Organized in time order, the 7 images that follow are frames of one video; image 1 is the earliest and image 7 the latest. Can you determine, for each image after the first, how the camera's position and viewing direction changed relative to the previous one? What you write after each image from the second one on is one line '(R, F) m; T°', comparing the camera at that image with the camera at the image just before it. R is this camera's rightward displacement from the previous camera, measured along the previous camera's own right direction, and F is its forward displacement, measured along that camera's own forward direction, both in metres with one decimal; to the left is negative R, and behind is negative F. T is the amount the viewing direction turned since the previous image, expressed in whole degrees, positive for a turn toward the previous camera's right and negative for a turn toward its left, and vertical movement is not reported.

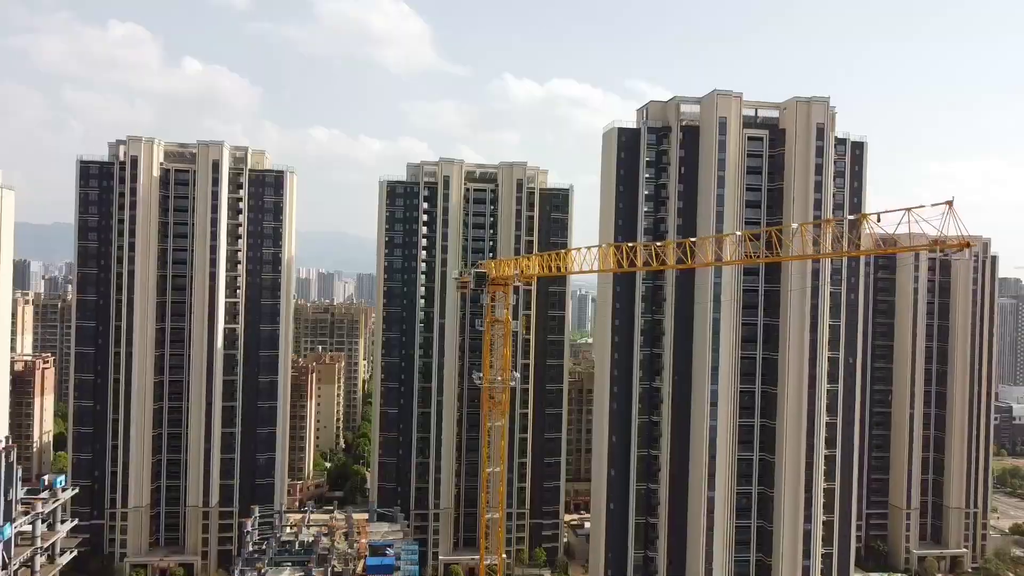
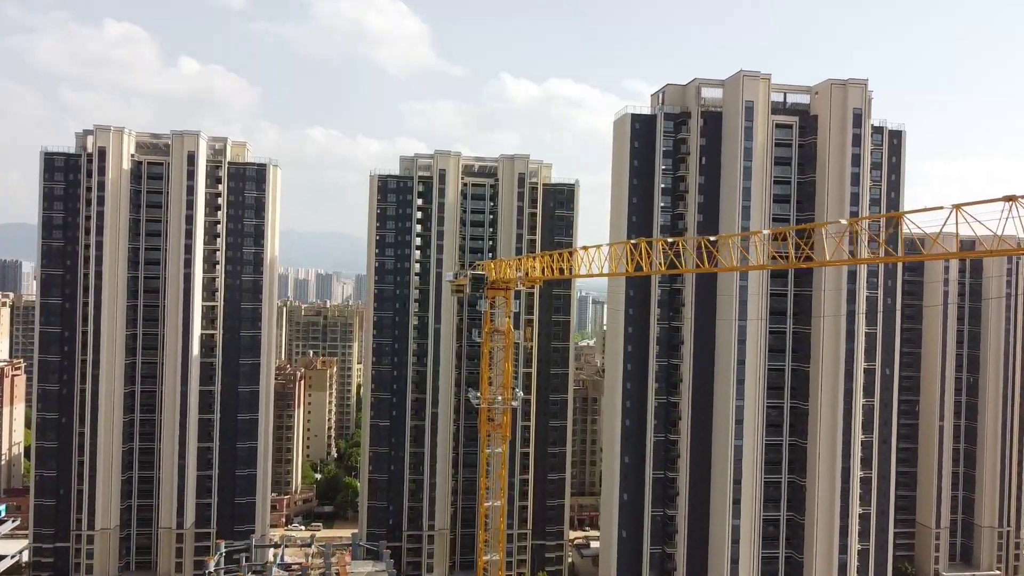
(-0.1, +4.5) m; 0°
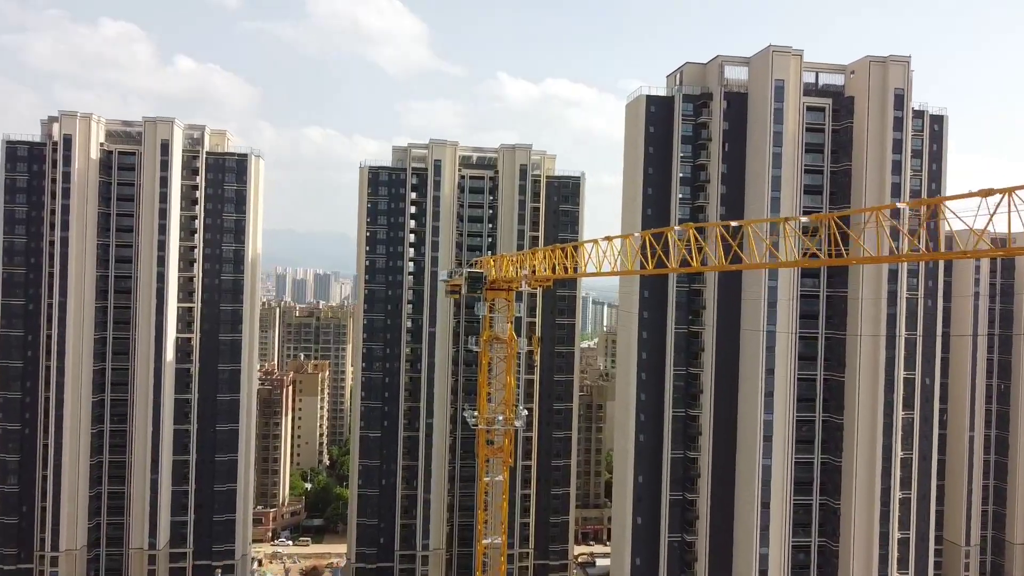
(-0.1, +4.1) m; 0°
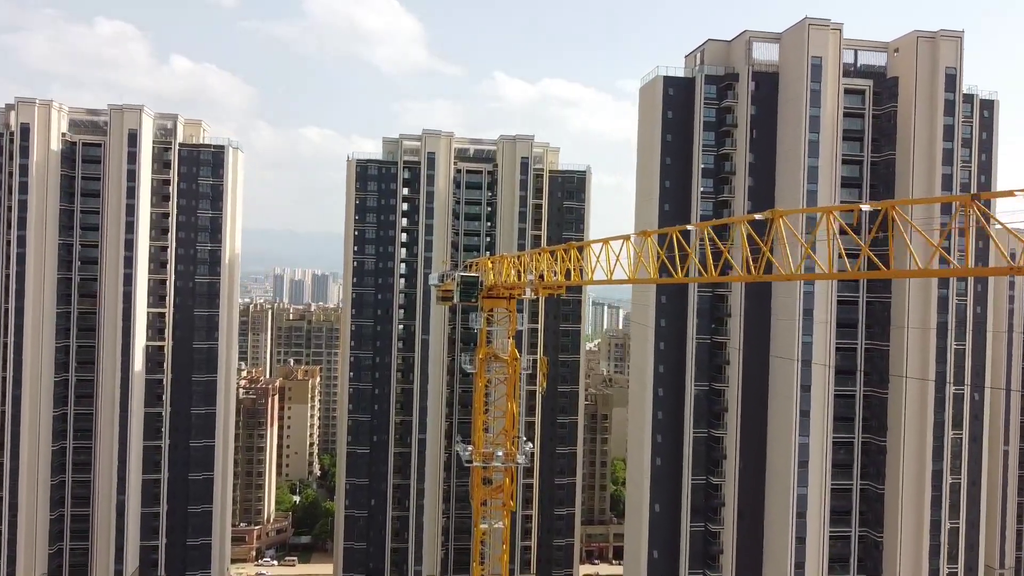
(-0.1, +4.1) m; 0°
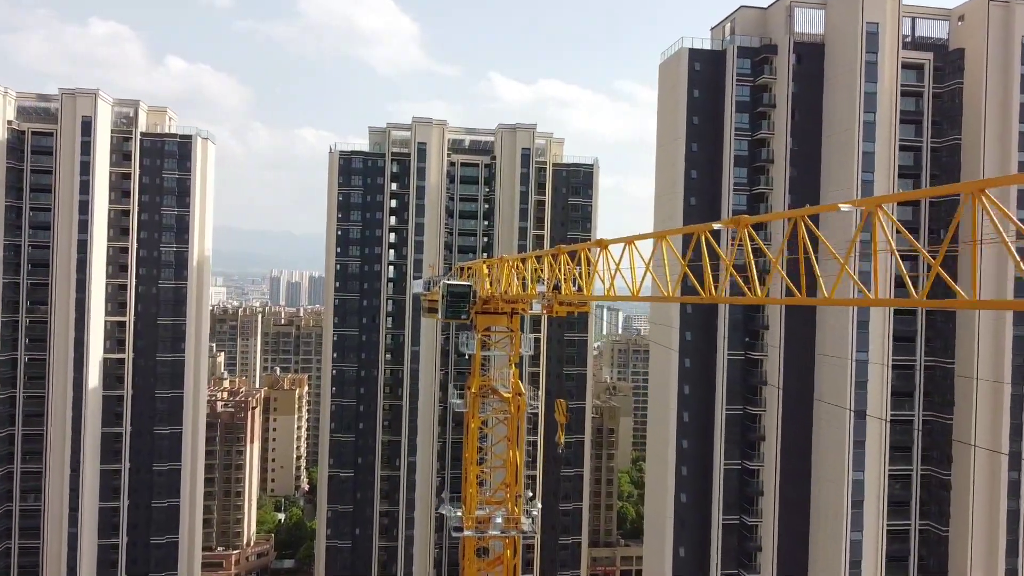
(-0.1, +4.7) m; 0°
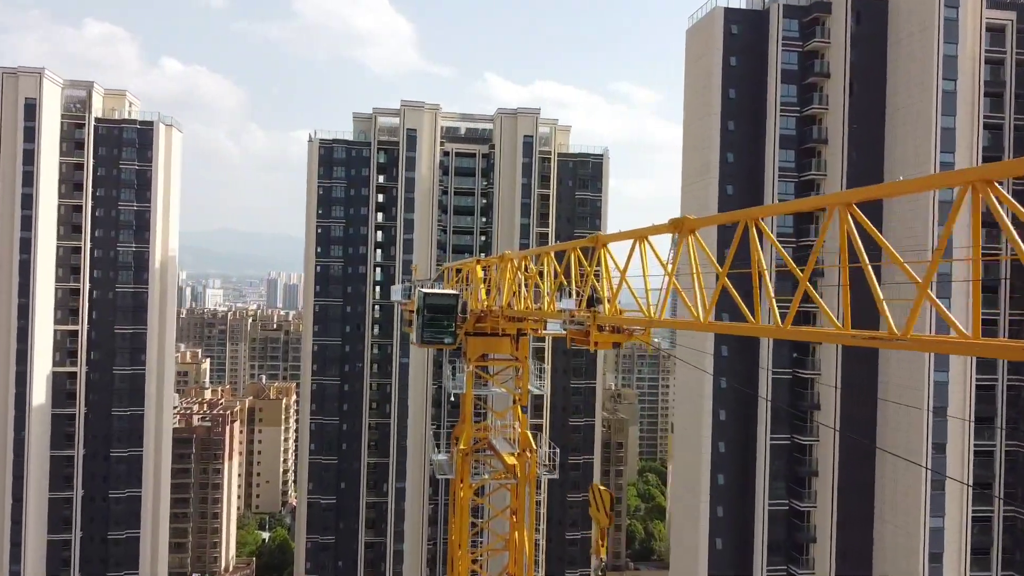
(-0.1, +4.6) m; 0°
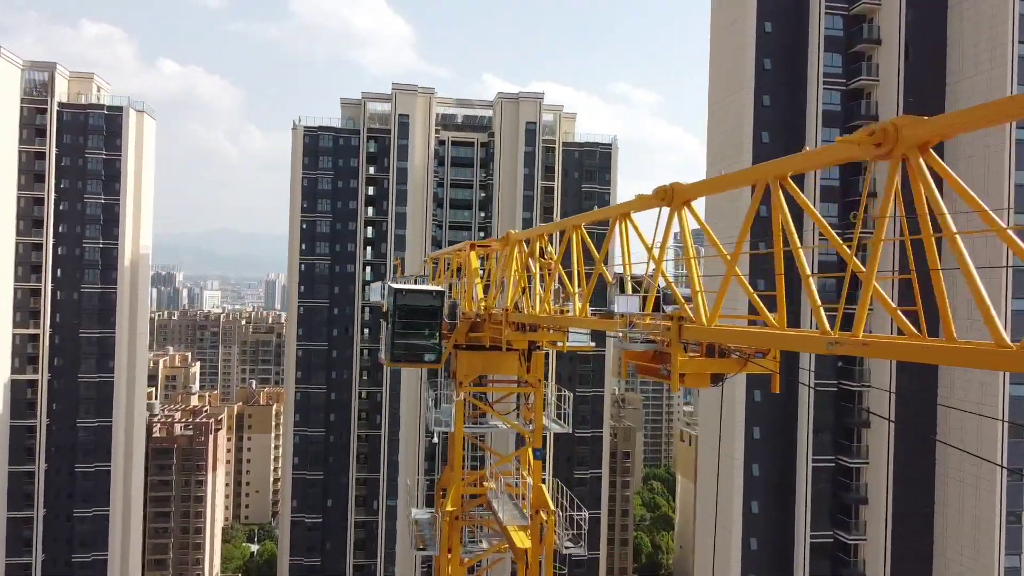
(-0.1, +3.1) m; 0°
